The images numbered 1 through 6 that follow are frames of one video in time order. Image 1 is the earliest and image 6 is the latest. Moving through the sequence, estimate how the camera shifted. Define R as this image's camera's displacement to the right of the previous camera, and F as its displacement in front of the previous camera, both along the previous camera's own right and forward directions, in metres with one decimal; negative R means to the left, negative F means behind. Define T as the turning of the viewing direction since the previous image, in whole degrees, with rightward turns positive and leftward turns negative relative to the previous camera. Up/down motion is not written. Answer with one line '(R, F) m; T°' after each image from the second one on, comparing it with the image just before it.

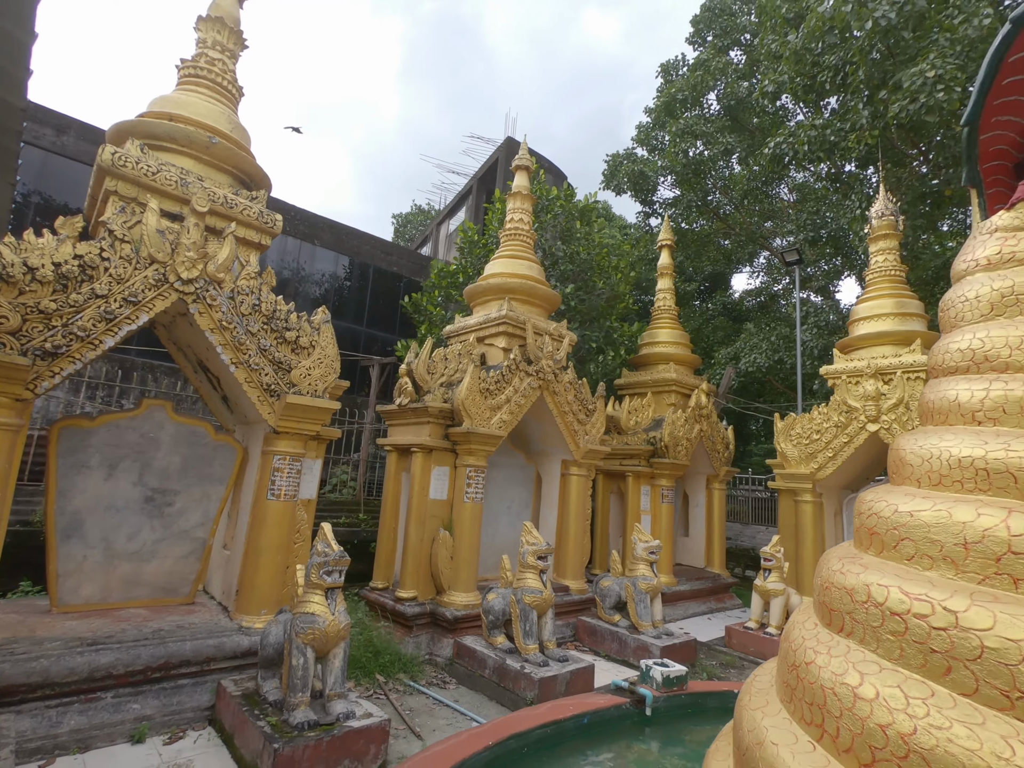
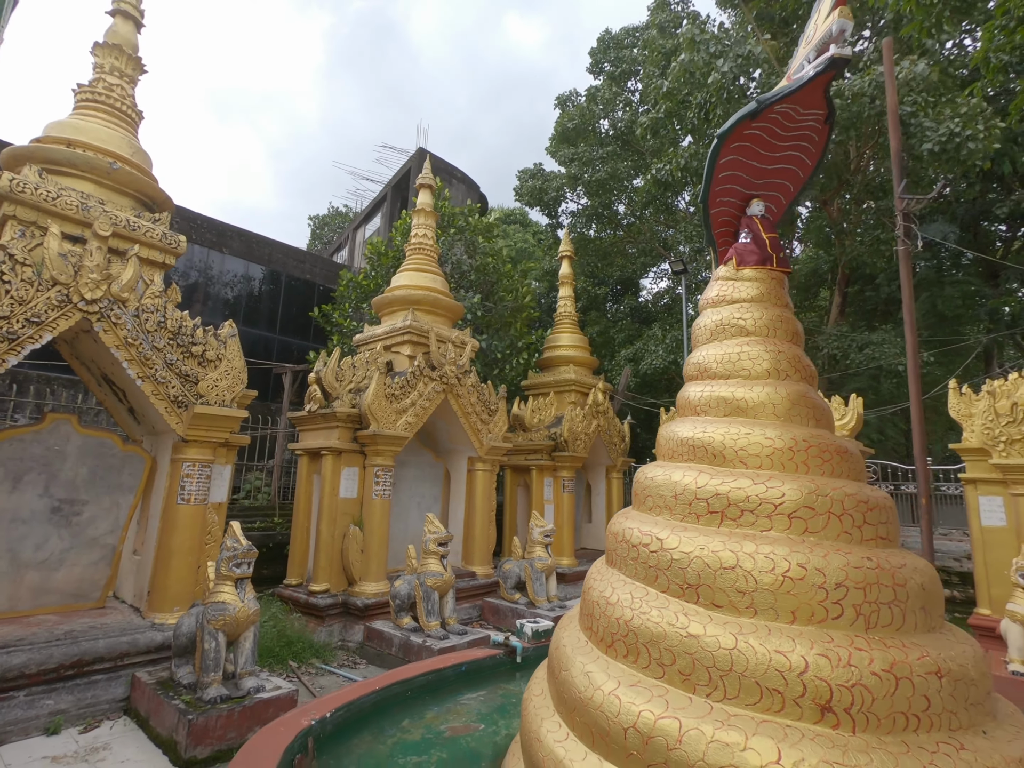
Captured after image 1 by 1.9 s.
(+0.3, -0.7) m; +7°
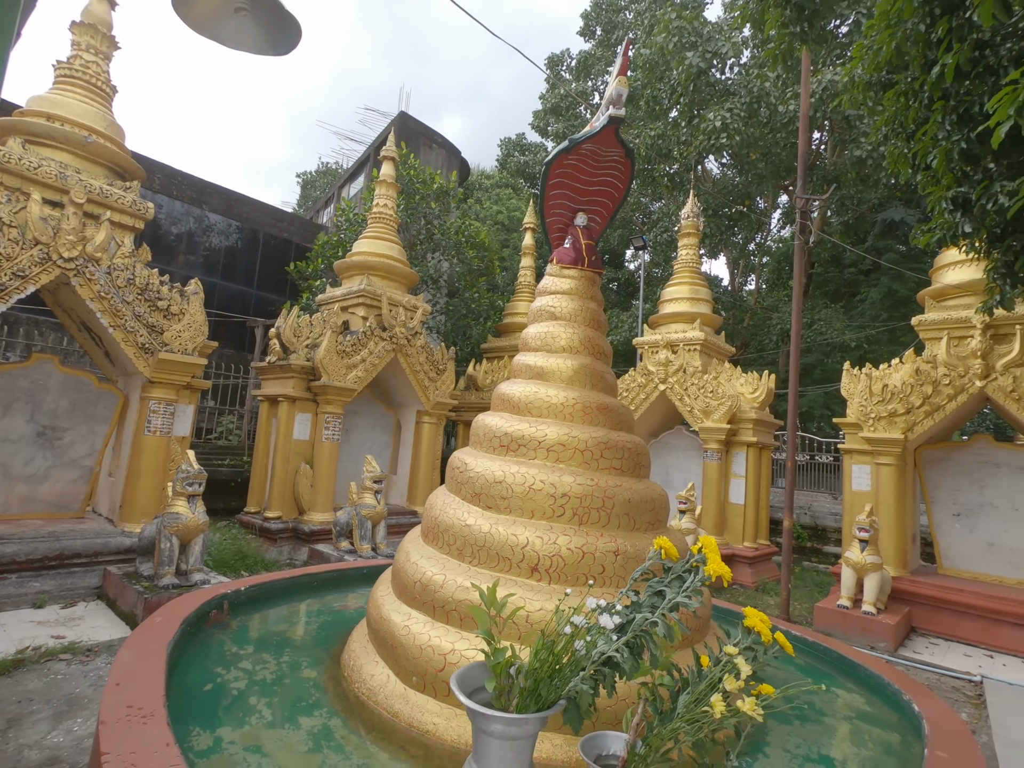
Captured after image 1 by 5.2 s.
(+0.9, -0.9) m; 0°
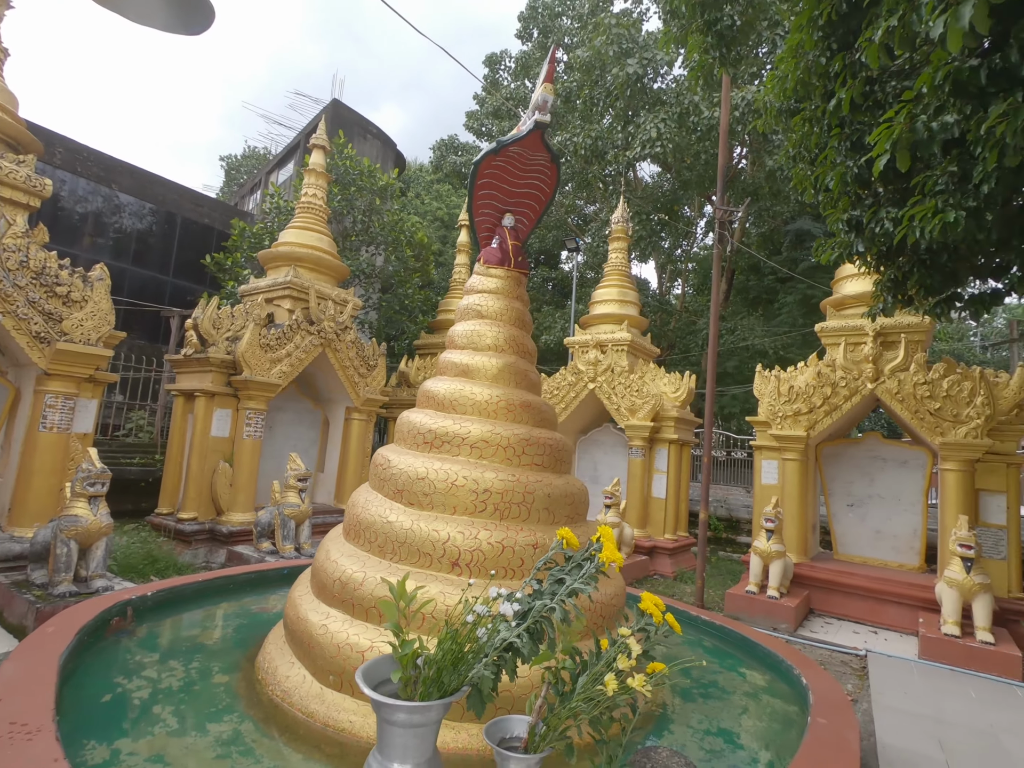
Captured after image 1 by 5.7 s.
(+0.1, -0.1) m; +7°
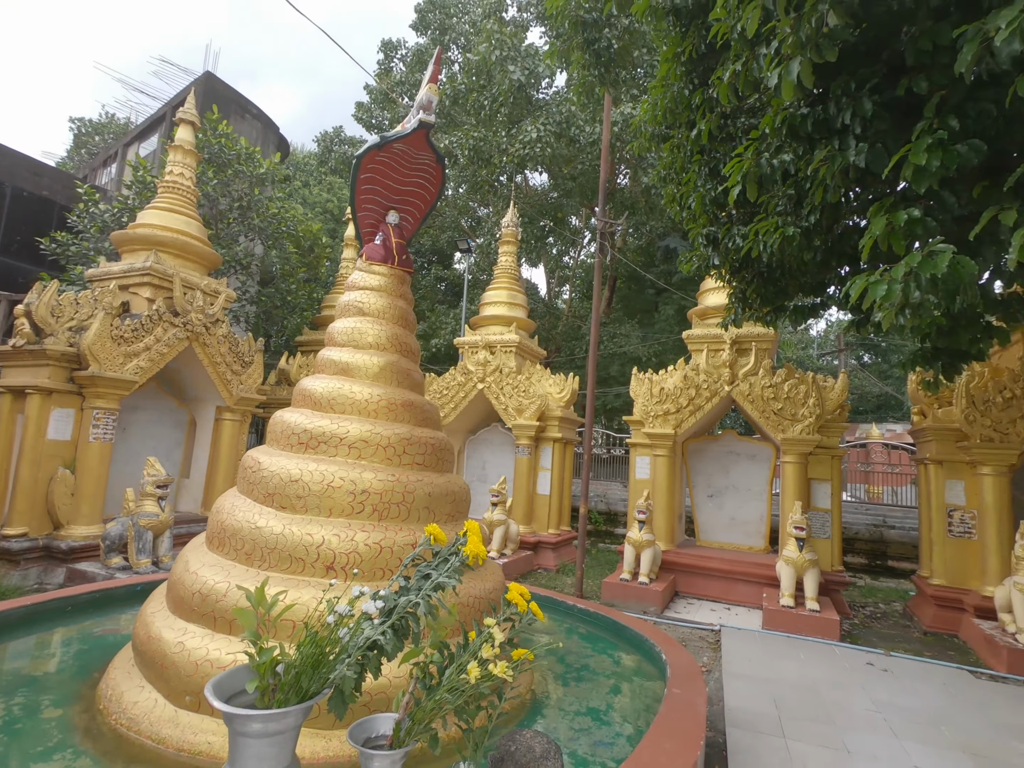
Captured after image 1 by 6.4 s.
(+0.1, 0.0) m; +11°
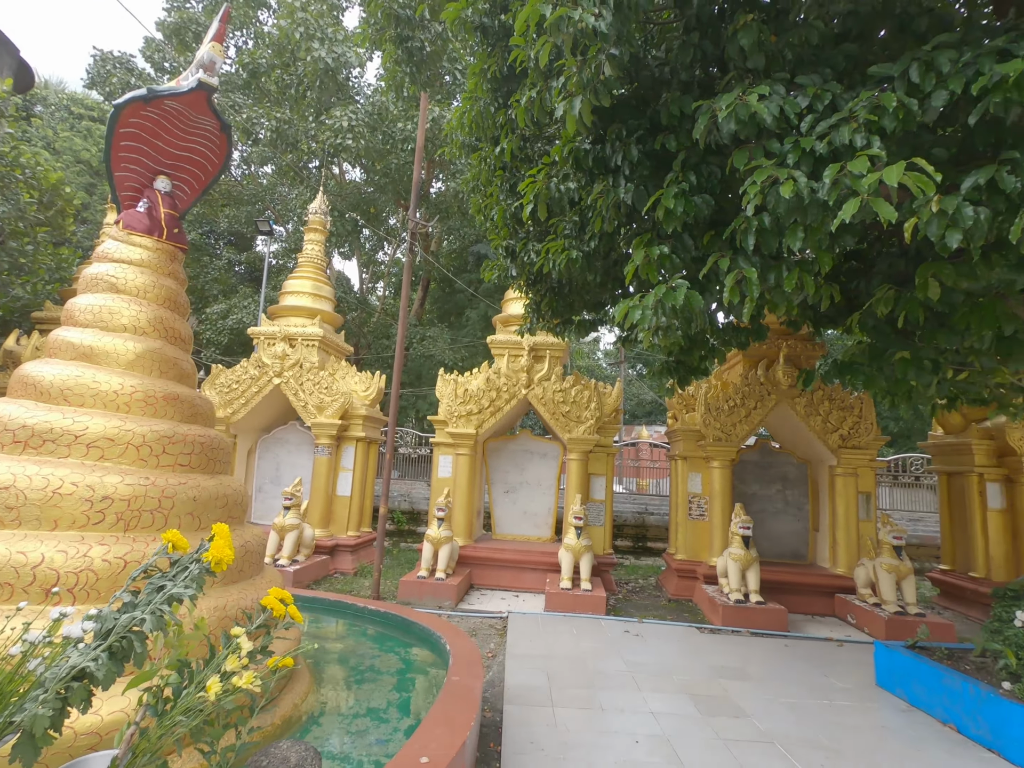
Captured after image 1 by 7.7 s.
(+0.1, -0.1) m; +20°
